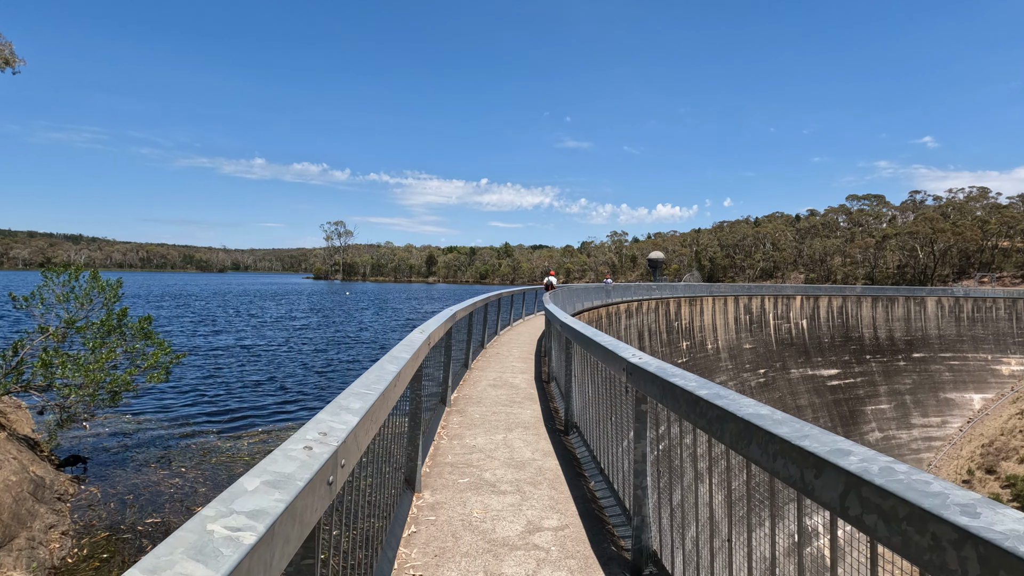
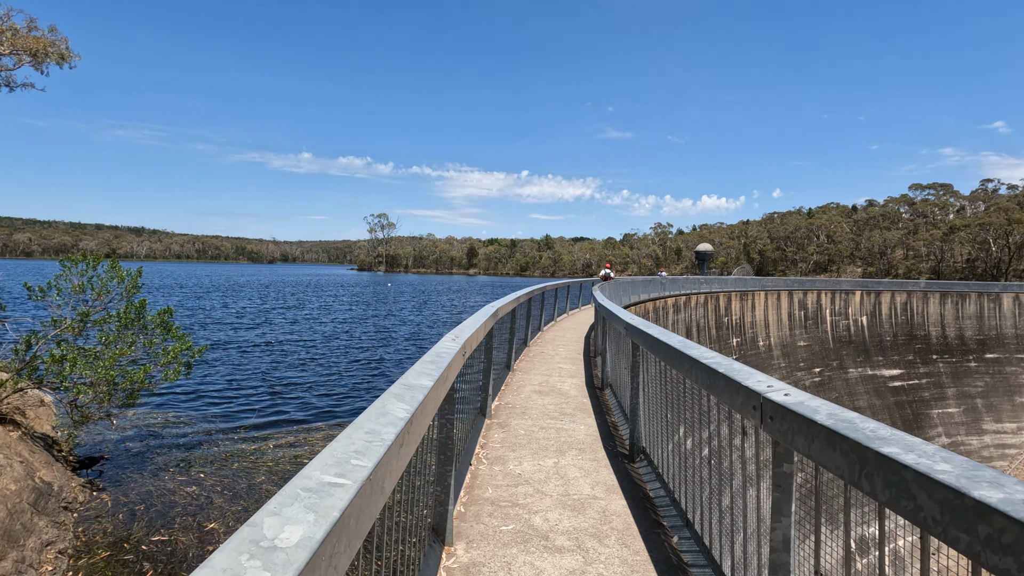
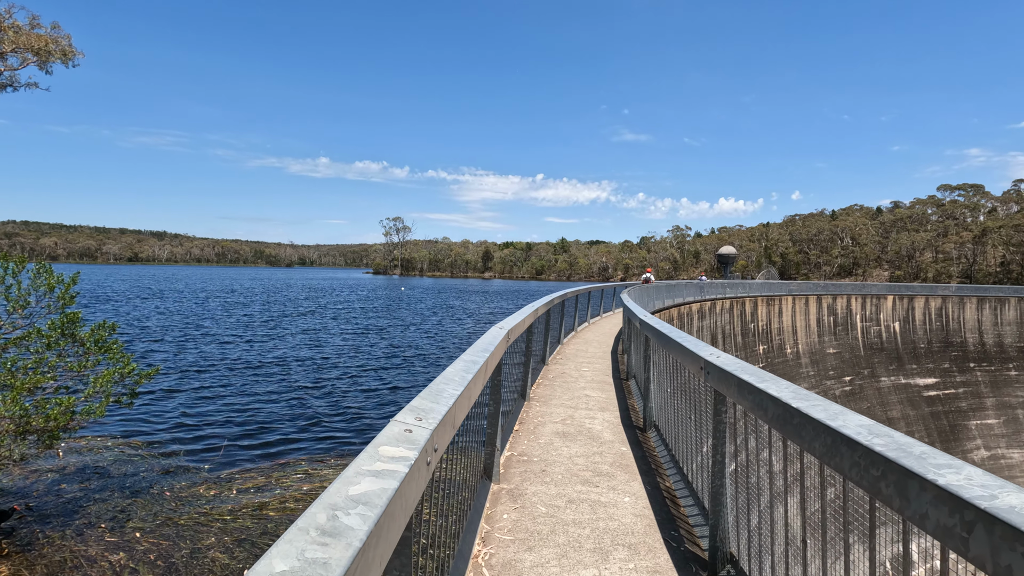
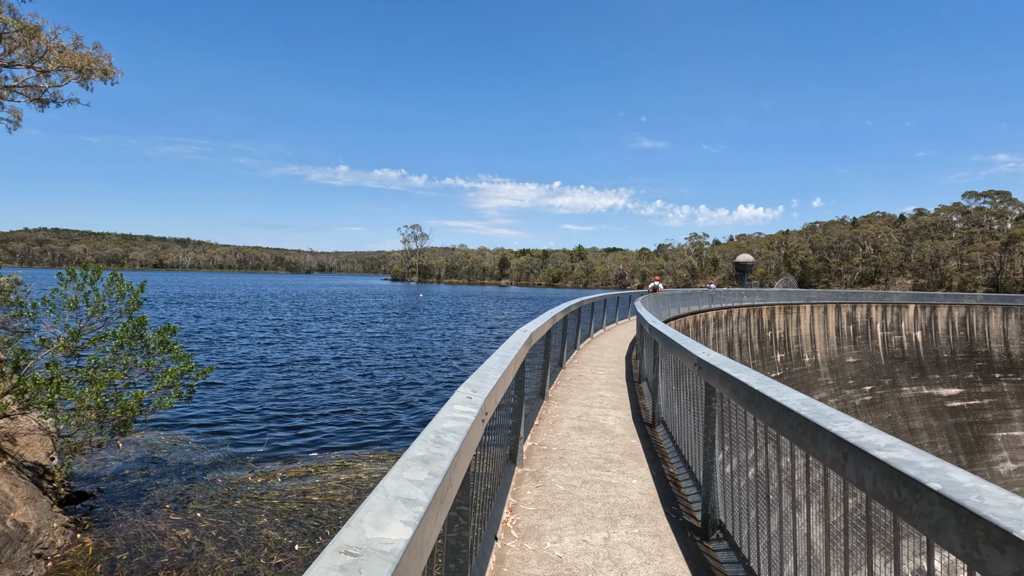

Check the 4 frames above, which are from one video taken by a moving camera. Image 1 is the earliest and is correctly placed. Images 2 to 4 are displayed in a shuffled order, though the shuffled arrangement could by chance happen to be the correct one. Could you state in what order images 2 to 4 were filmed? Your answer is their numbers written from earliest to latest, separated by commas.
2, 4, 3
